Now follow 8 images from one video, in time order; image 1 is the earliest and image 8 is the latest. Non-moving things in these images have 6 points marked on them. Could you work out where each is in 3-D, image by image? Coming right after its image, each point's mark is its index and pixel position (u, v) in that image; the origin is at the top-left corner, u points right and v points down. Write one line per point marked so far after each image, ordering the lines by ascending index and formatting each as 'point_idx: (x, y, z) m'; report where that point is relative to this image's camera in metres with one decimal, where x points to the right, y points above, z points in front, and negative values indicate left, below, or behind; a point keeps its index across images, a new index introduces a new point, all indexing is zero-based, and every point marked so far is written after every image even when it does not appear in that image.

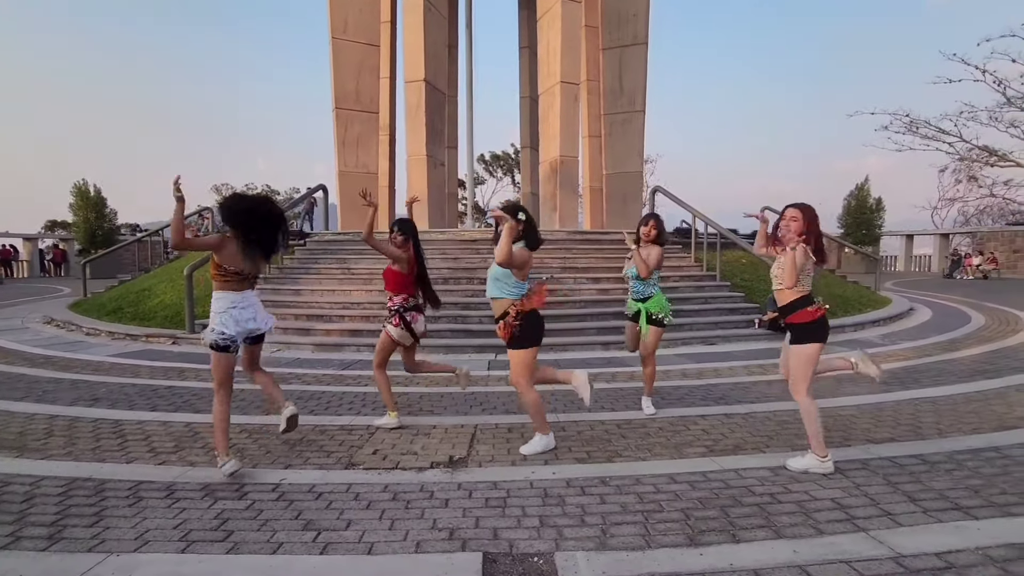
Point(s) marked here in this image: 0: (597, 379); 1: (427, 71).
0: (+1.1, -1.2, +6.9) m
1: (-2.6, +6.6, +16.2) m
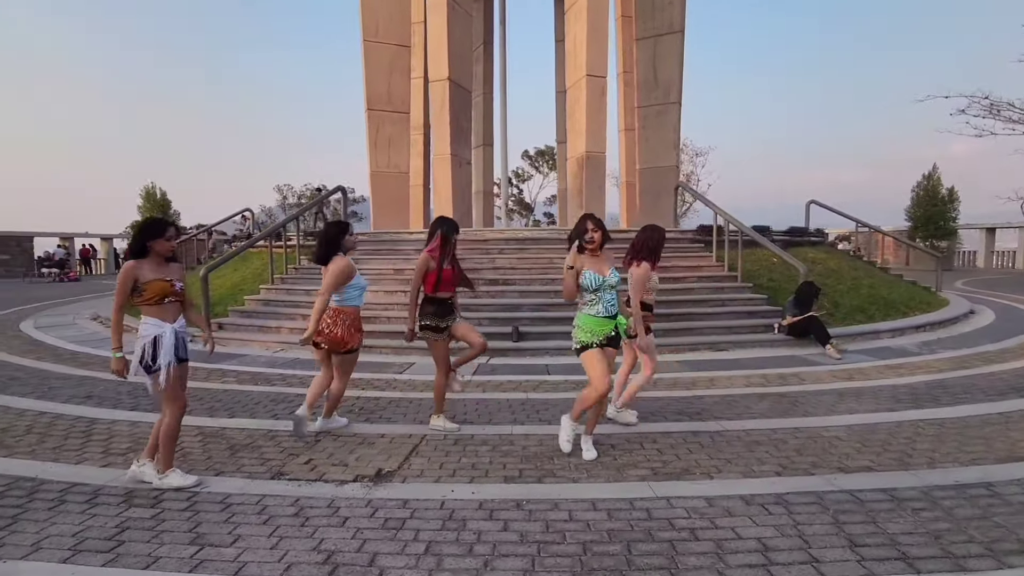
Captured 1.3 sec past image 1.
0: (+0.8, -1.2, +6.6) m
1: (-1.8, +6.6, +16.2) m
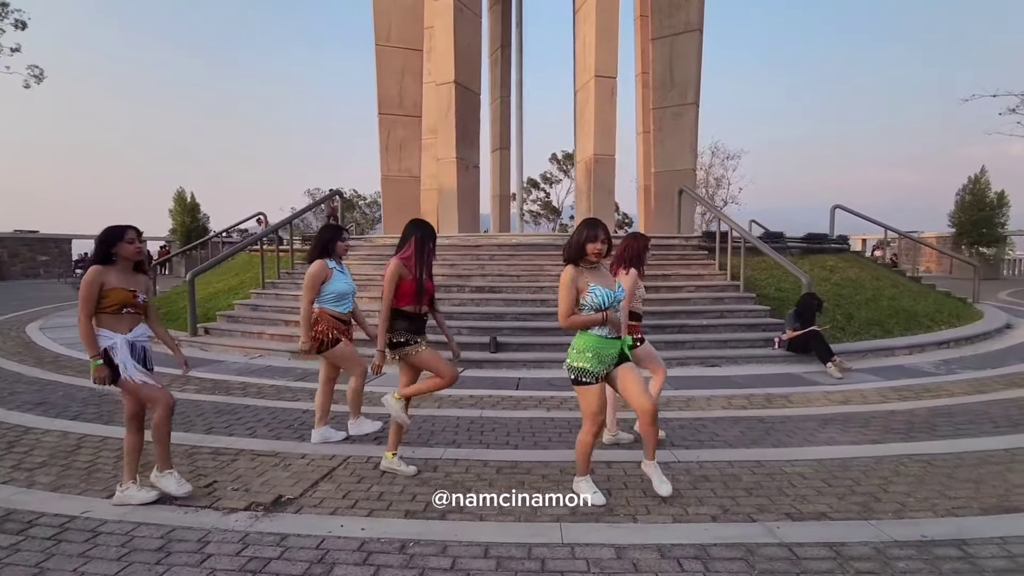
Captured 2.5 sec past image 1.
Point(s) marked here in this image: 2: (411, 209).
0: (+0.3, -1.4, +6.2) m
1: (-1.6, +6.4, +15.9) m
2: (-3.7, +2.9, +19.5) m
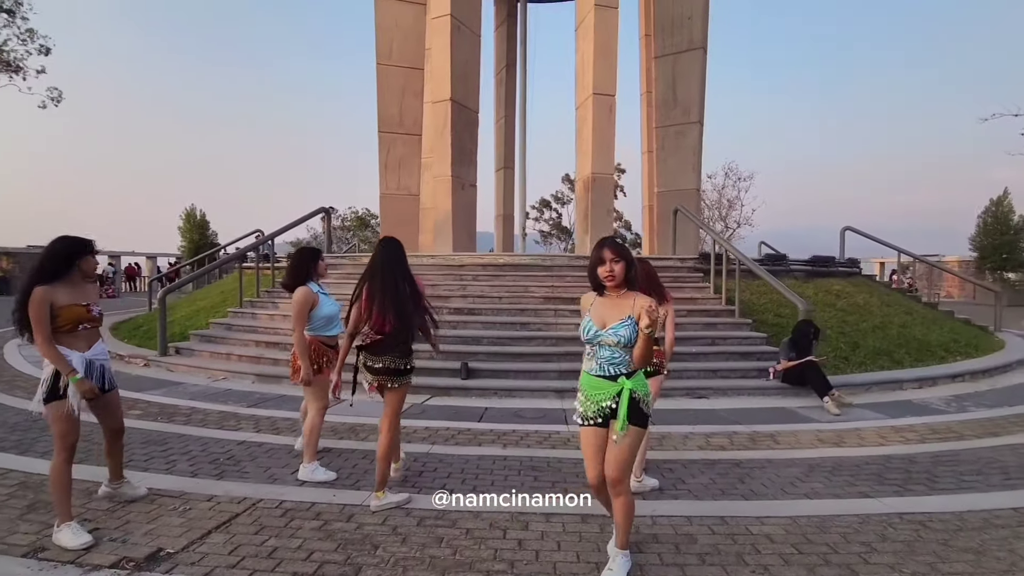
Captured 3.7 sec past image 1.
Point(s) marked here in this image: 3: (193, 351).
0: (-0.1, -1.6, +5.7) m
1: (-1.7, +5.8, +15.7) m
2: (-3.7, +2.2, +19.2) m
3: (-5.8, -1.1, +9.6) m
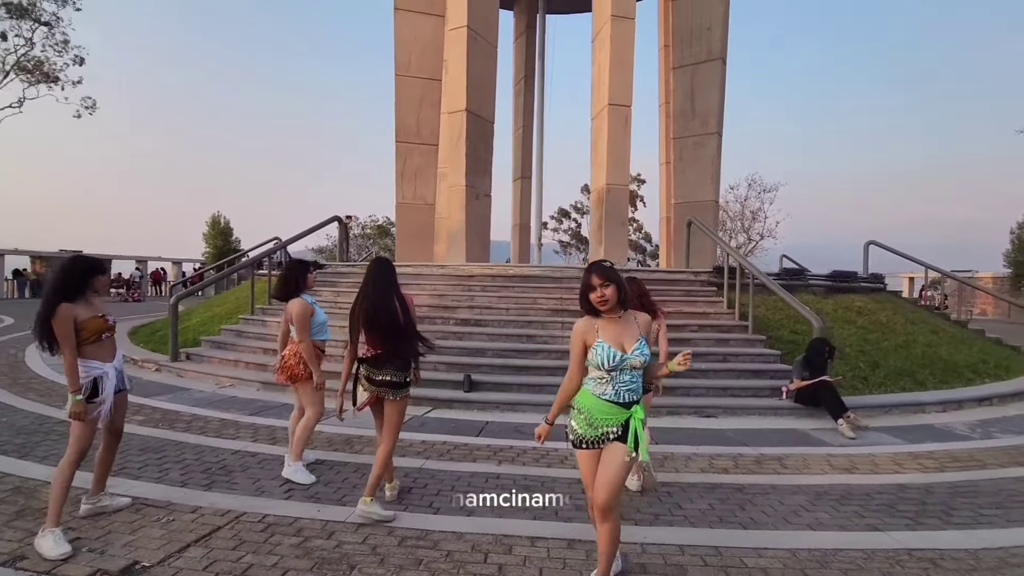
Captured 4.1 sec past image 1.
0: (-0.2, -1.7, +5.6) m
1: (-1.3, +5.5, +15.8) m
2: (-3.2, +1.8, +19.3) m
3: (-5.6, -1.3, +9.7) m
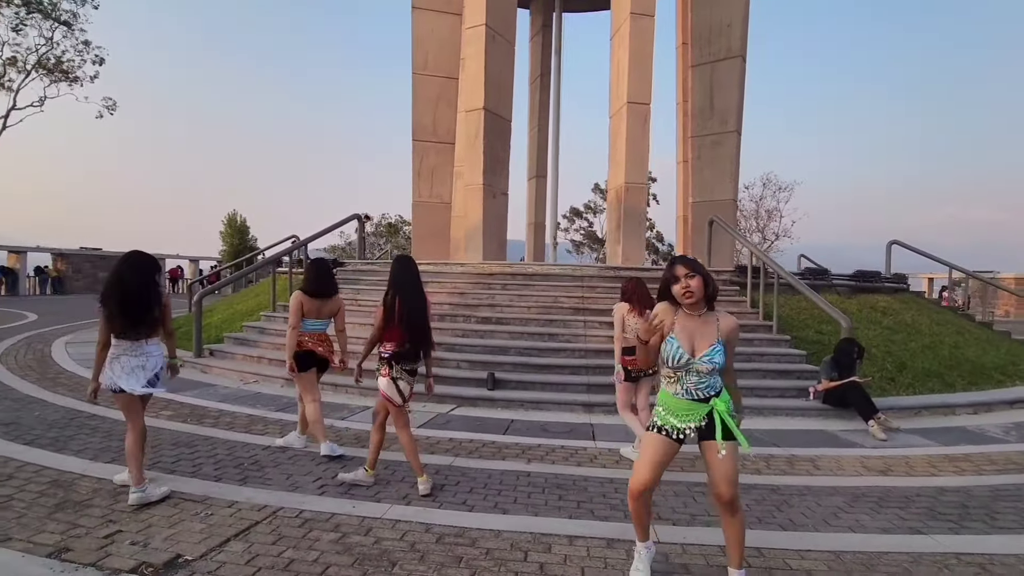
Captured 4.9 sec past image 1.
0: (+0.1, -1.7, +5.5) m
1: (-0.8, +5.6, +15.8) m
2: (-2.6, +1.9, +19.3) m
3: (-5.3, -1.2, +9.8) m
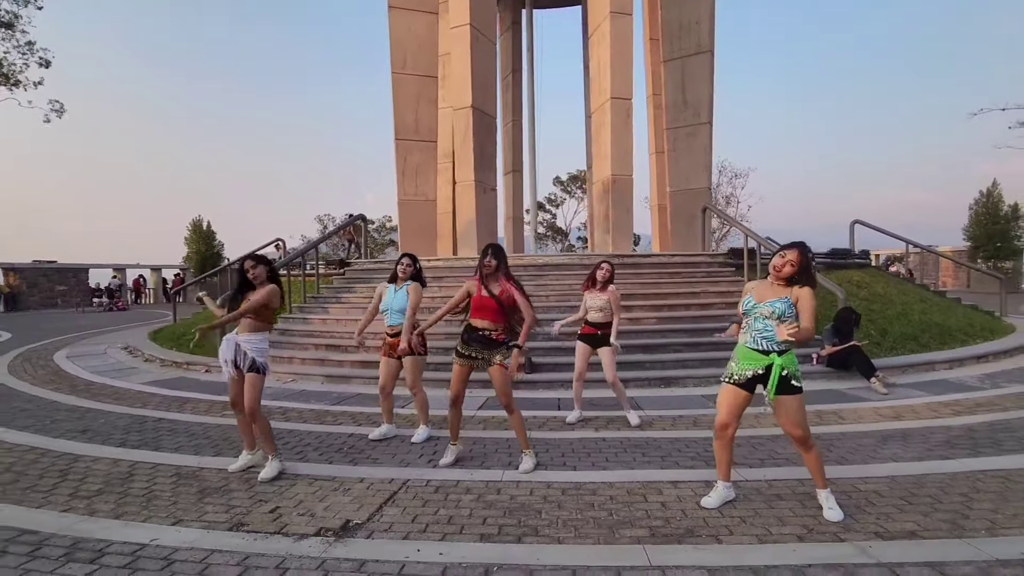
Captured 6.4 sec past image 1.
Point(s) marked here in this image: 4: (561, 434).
0: (+0.9, -1.6, +6.1) m
1: (-1.1, +5.8, +16.2) m
2: (-3.1, +2.0, +19.6) m
3: (-4.9, -1.3, +10.0) m
4: (+0.5, -1.6, +5.8) m
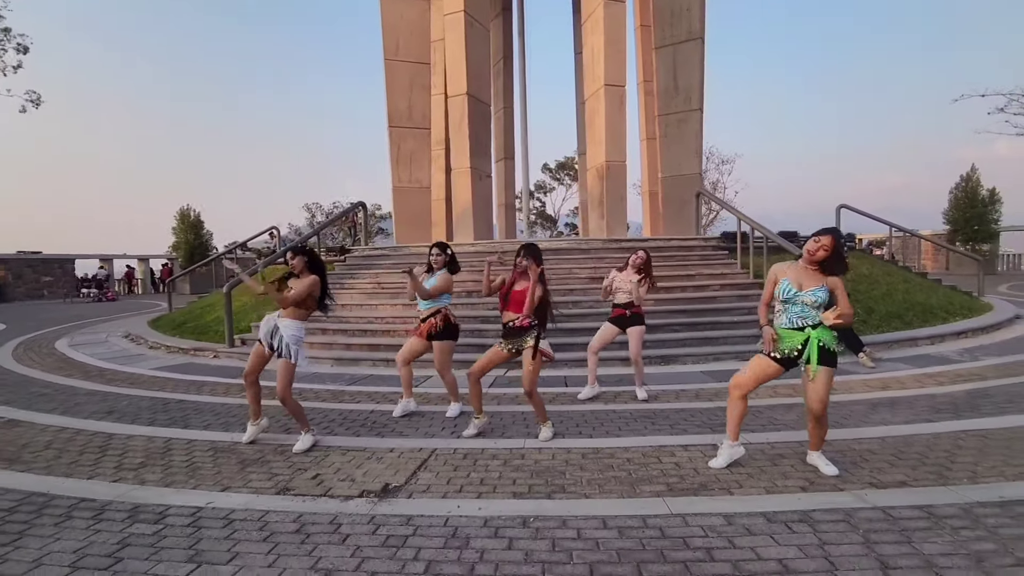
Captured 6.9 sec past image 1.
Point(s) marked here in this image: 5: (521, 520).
0: (+1.0, -1.3, +6.4) m
1: (-1.3, +6.2, +16.3) m
2: (-3.3, +2.5, +19.8) m
3: (-4.8, -1.0, +10.2) m
4: (+0.7, -1.4, +6.1) m
5: (+0.1, -1.5, +3.4) m
